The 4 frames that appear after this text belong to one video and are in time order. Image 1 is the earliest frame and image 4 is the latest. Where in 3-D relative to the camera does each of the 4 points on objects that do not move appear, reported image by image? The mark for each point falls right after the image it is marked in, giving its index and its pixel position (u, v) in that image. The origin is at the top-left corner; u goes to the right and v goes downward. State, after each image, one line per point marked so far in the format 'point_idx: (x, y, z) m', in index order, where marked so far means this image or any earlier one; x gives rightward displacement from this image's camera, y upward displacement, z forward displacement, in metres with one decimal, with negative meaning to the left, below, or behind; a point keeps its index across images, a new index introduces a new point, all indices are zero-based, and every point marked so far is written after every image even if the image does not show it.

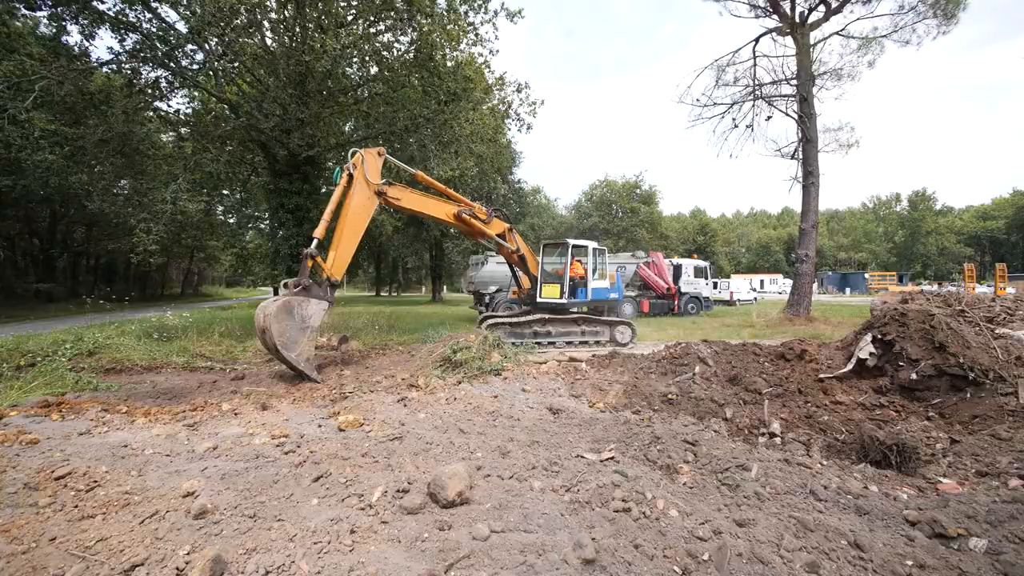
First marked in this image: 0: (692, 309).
0: (+5.3, -0.7, +17.4) m
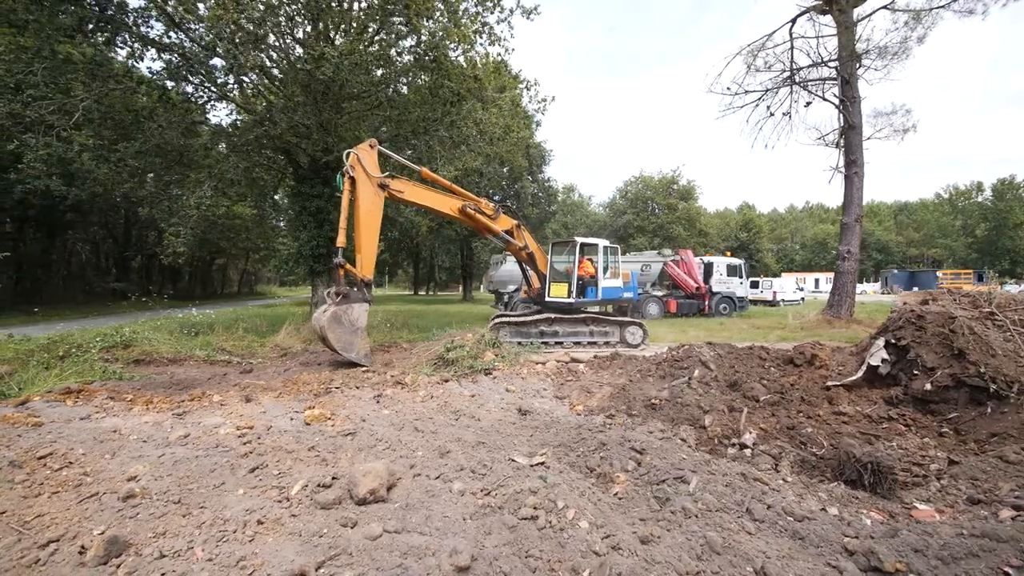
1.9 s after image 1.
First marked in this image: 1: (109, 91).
0: (+6.4, -0.7, +16.5) m
1: (-7.1, +3.4, +9.3) m
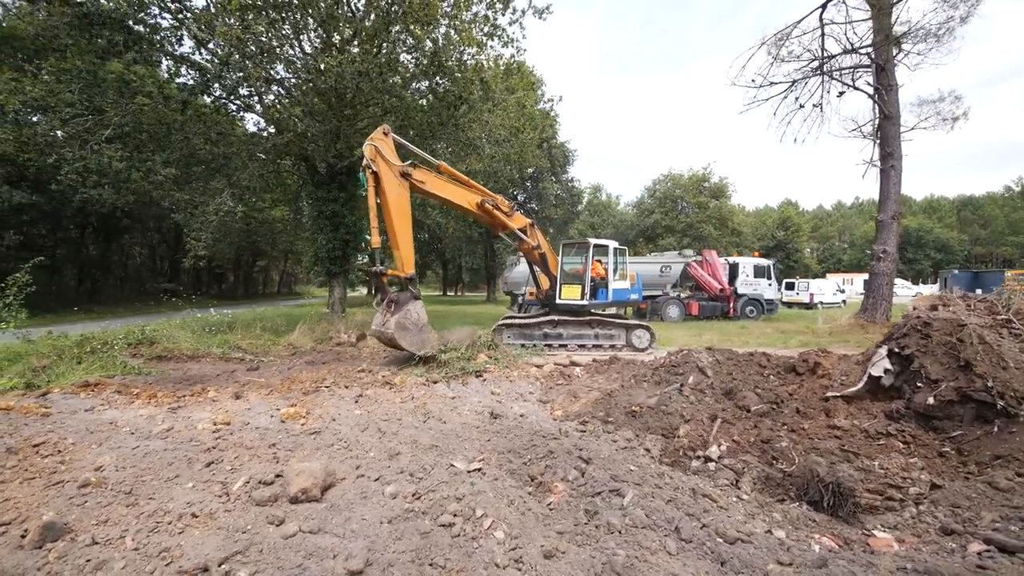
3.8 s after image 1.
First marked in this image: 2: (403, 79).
0: (+7.2, -0.7, +15.7) m
1: (-7.0, +3.4, +10.0) m
2: (-2.1, +4.0, +10.2) m
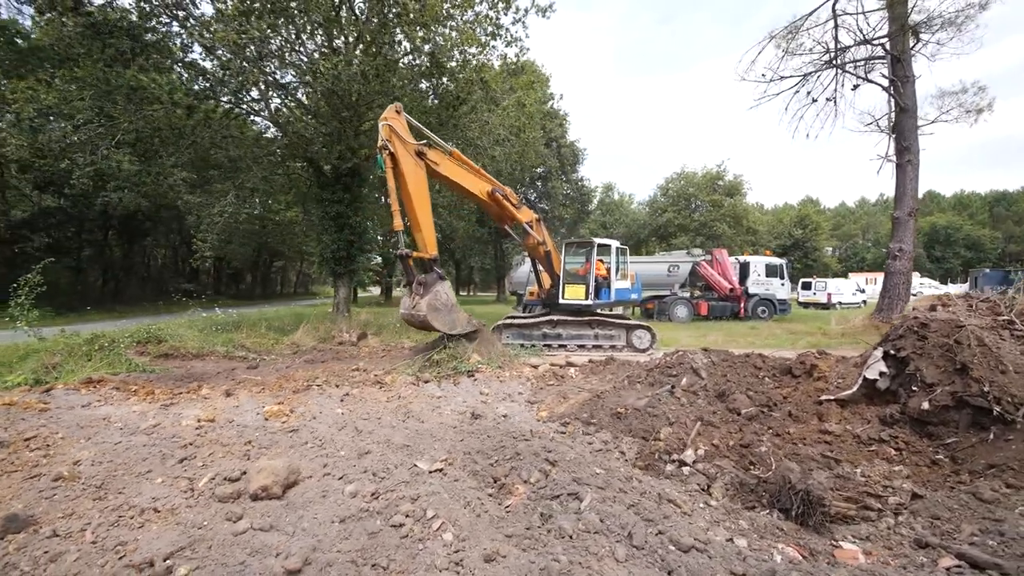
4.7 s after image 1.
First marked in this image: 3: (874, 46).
0: (+7.5, -0.7, +15.3) m
1: (-6.9, +3.4, +10.3) m
2: (-2.1, +4.0, +10.2) m
3: (+6.3, +4.3, +9.3) m
